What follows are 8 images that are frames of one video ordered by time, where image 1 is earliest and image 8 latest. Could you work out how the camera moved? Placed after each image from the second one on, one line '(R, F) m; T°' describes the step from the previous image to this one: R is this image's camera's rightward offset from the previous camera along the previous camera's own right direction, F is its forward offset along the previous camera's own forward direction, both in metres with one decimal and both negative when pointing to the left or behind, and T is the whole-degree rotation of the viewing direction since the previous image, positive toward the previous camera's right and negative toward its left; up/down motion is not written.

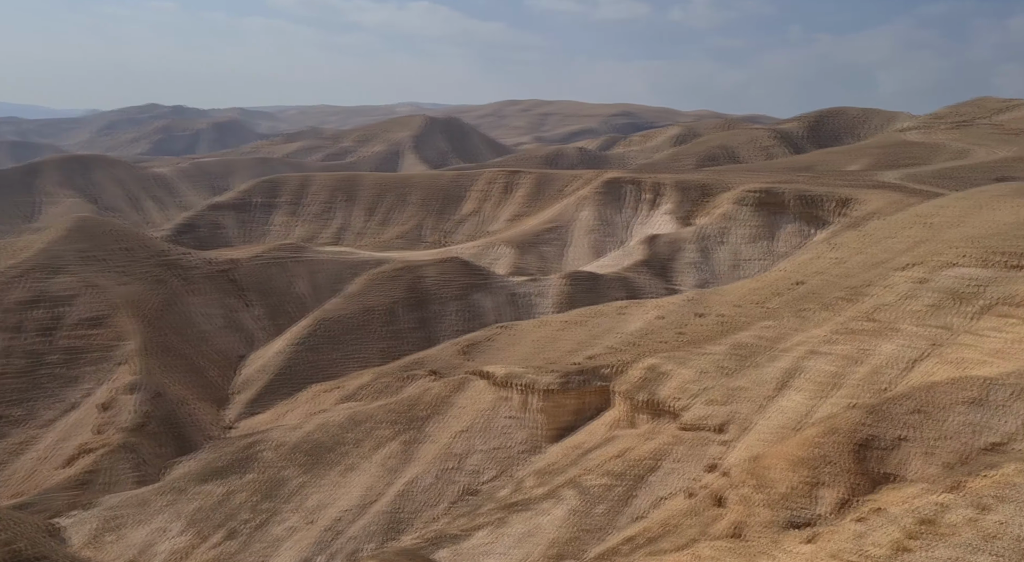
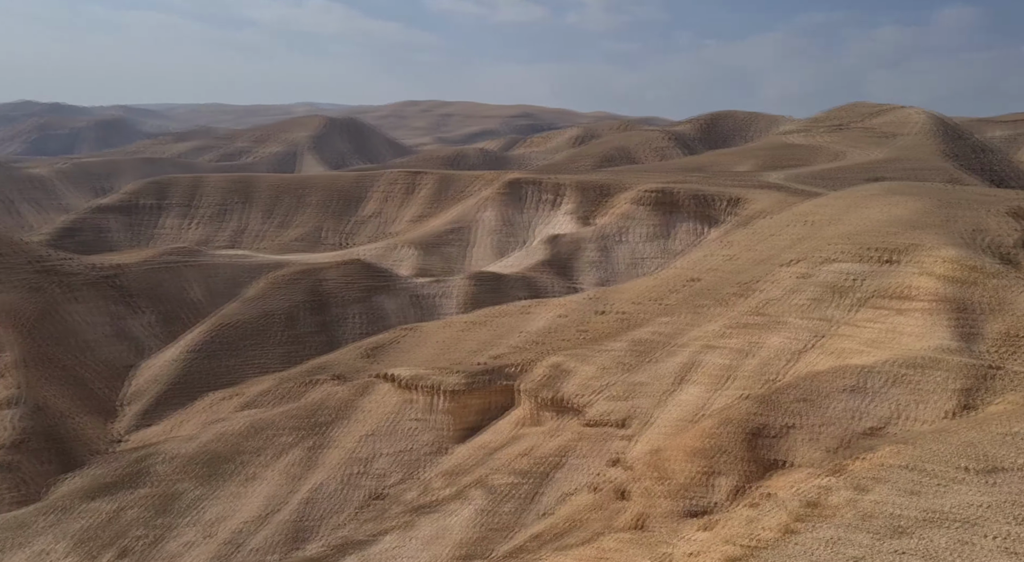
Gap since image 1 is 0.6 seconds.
(+1.0, -0.1) m; +5°
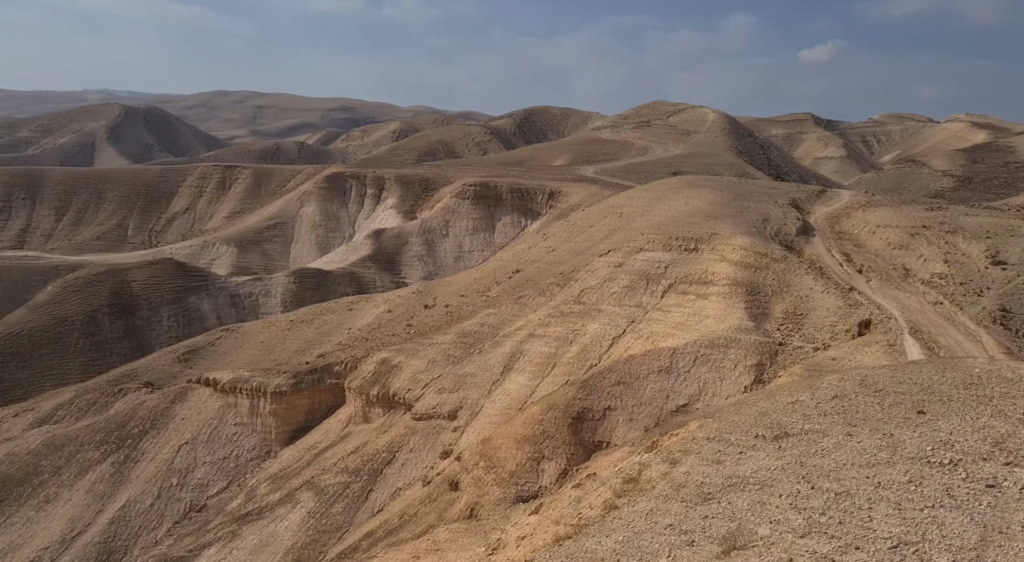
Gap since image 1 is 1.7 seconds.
(0.0, -0.1) m; +12°
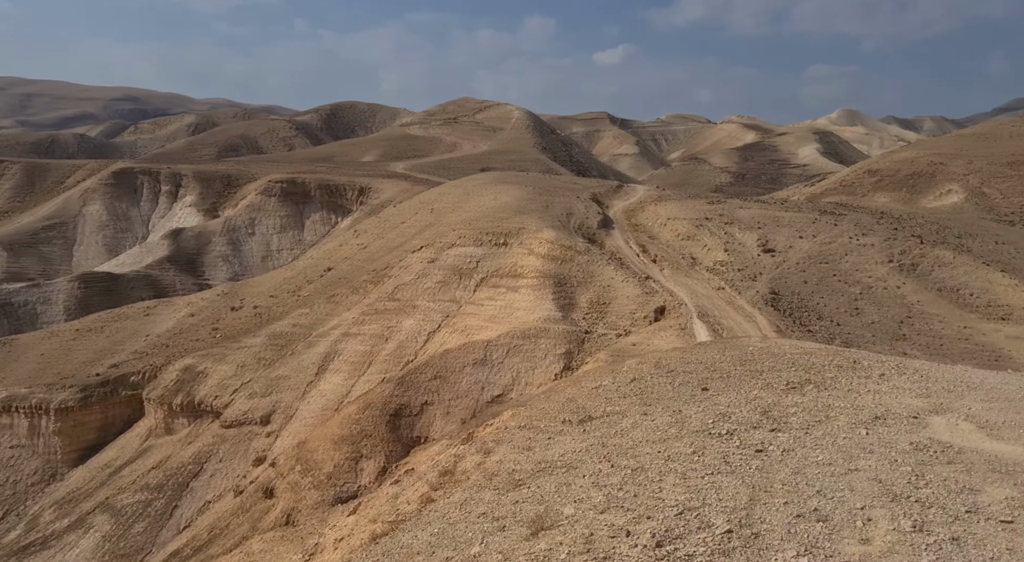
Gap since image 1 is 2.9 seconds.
(+0.1, -0.2) m; +13°
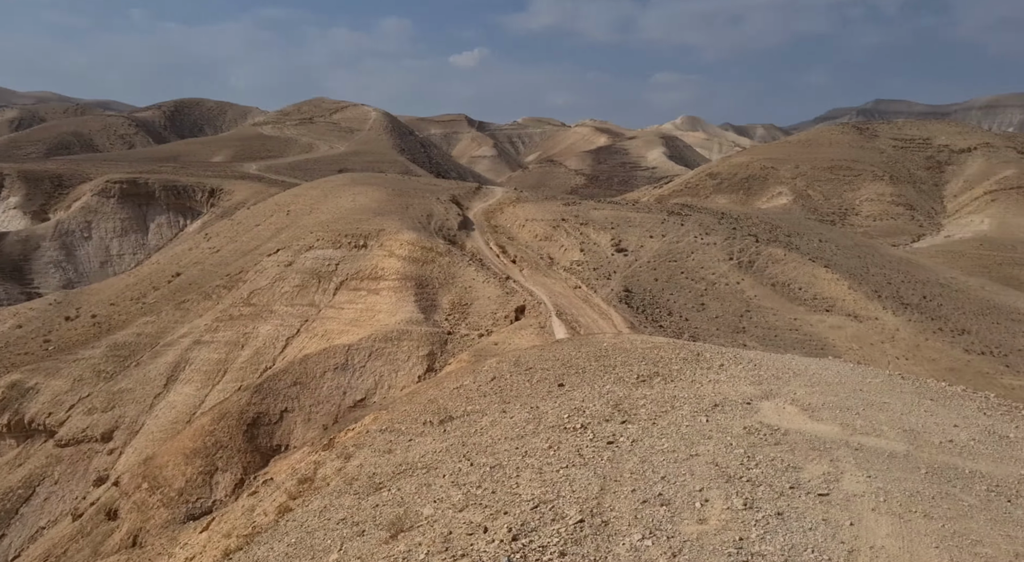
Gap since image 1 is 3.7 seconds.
(+0.1, -0.1) m; +10°
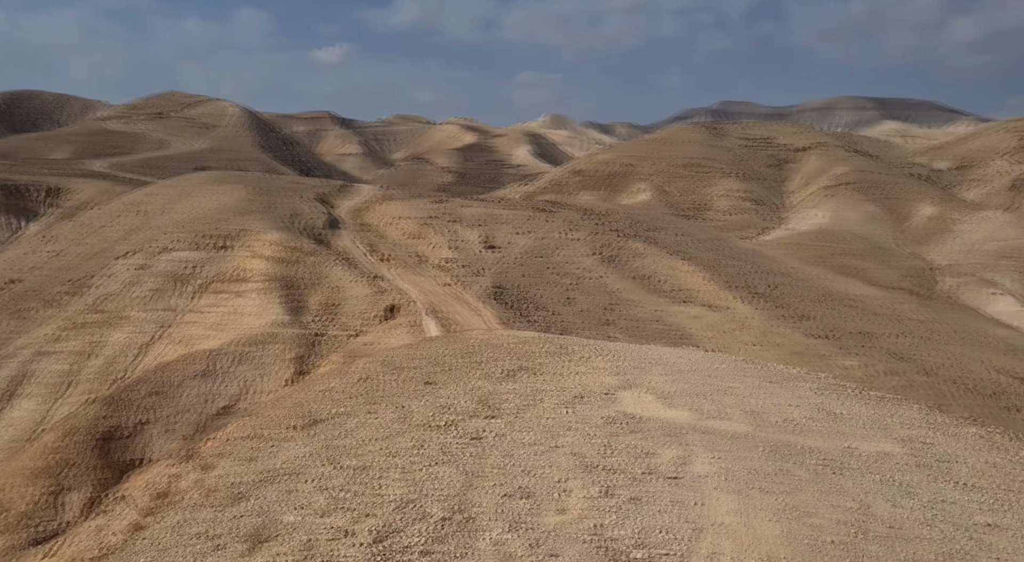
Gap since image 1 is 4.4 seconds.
(+0.2, -0.1) m; +9°
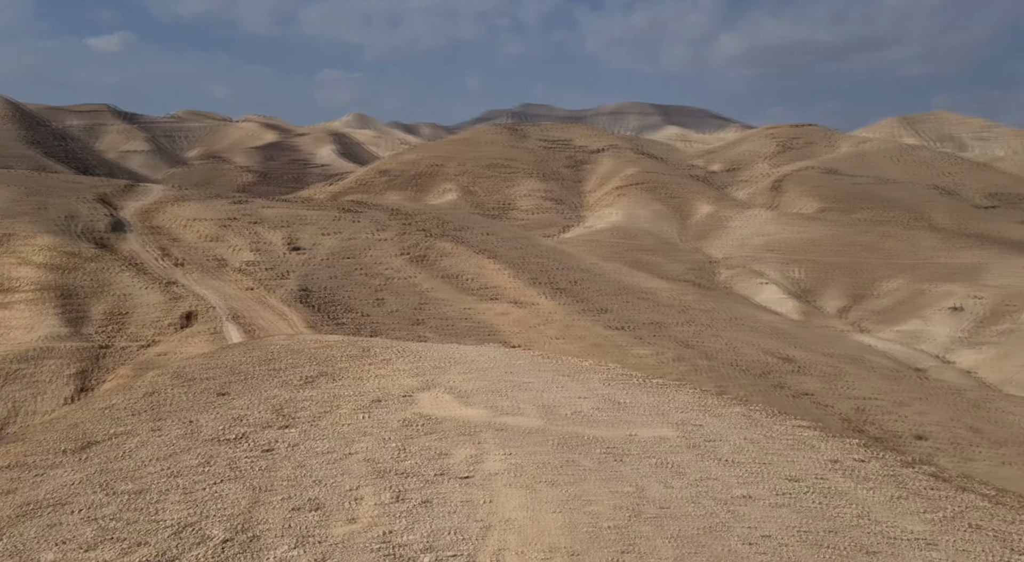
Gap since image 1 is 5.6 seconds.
(+0.3, -0.1) m; +13°
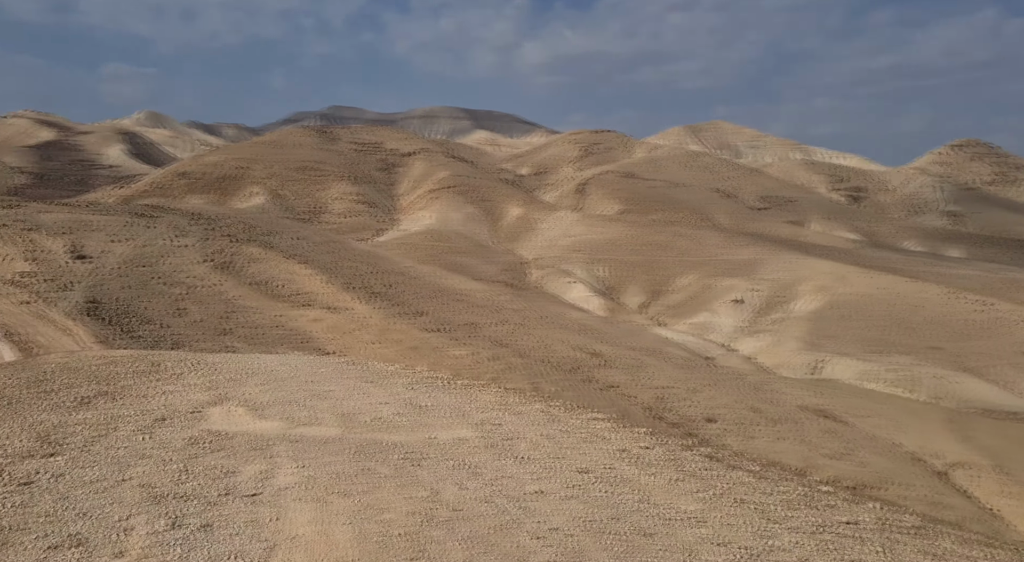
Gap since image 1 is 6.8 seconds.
(+0.4, 0.0) m; +12°
